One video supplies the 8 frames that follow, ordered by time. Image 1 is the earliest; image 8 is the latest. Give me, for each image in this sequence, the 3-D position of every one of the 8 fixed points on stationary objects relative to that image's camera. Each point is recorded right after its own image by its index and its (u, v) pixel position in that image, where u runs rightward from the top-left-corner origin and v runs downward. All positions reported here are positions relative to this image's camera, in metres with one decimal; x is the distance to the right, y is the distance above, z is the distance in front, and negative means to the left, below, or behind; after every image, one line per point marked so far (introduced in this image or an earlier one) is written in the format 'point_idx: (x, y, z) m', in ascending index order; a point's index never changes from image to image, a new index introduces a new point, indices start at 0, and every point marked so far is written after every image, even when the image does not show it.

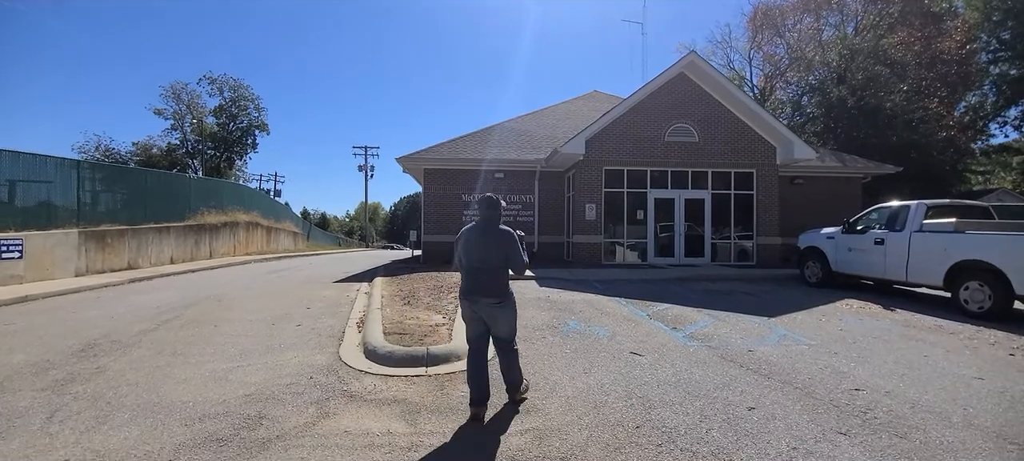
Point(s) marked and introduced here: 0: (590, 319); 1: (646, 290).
0: (+1.1, -1.3, +9.3) m
1: (+2.7, -1.2, +13.3) m
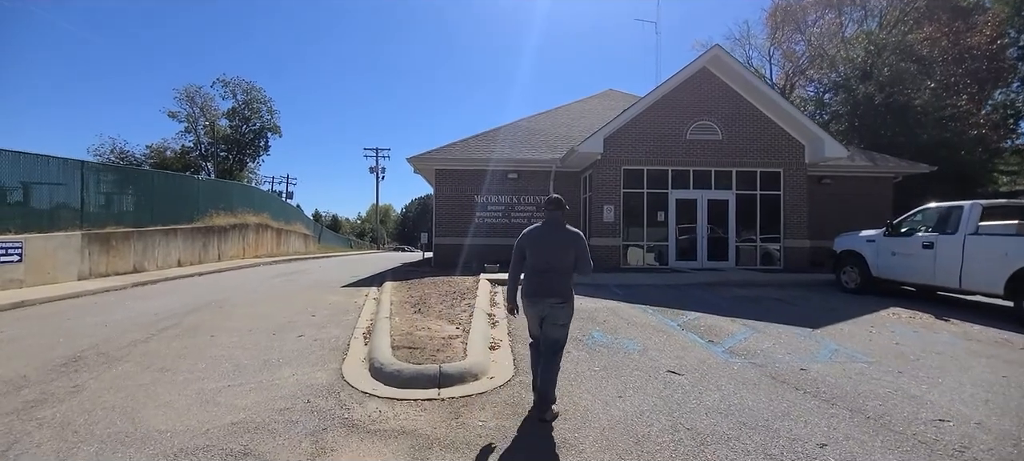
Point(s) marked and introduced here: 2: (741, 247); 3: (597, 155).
0: (+1.4, -1.3, +8.6) m
1: (+3.0, -1.3, +12.5) m
2: (+6.6, -0.5, +18.8) m
3: (+2.4, +2.1, +18.4) m
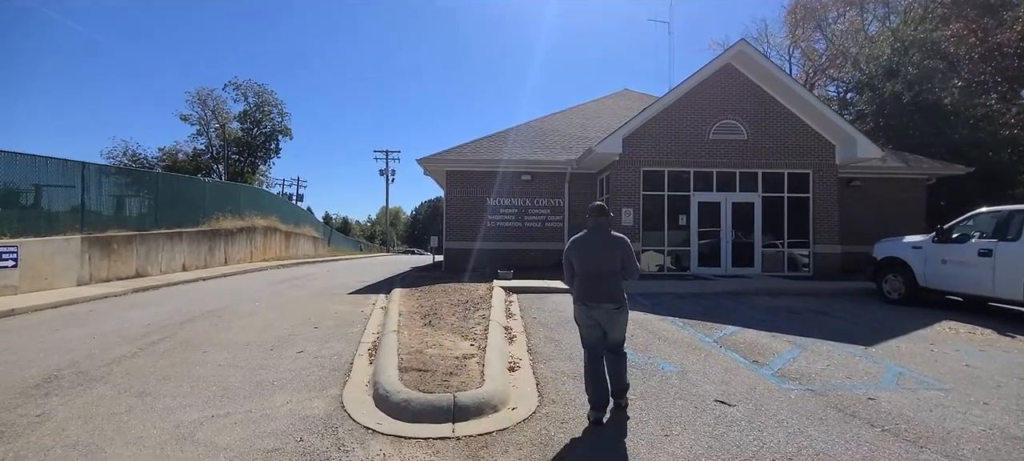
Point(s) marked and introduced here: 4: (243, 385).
0: (+1.6, -1.4, +7.8) m
1: (+3.4, -1.4, +11.7) m
2: (+7.0, -0.6, +17.9) m
3: (+2.8, +2.0, +17.6) m
4: (-2.6, -1.5, +6.3) m
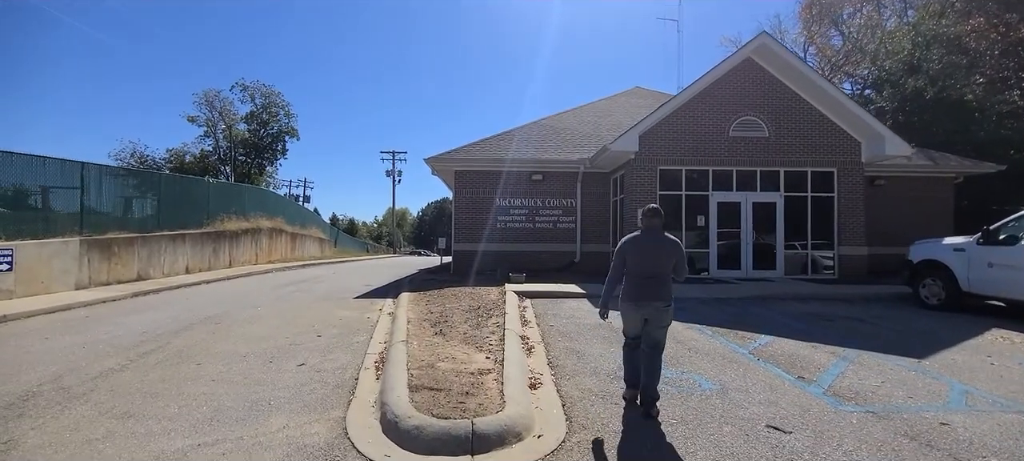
0: (+1.8, -1.4, +7.1) m
1: (+3.6, -1.4, +11.0) m
2: (+7.3, -0.6, +17.2) m
3: (+3.1, +2.0, +16.9) m
4: (-2.4, -1.5, +5.6) m
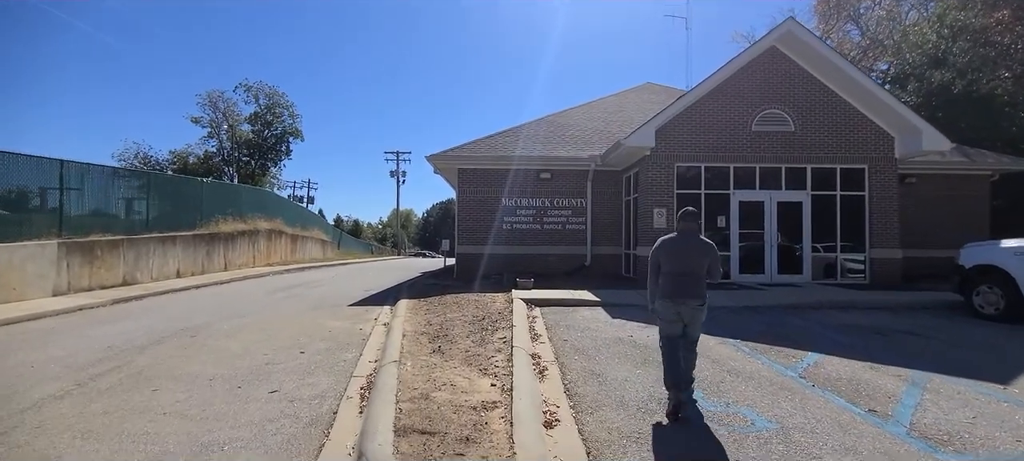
0: (+1.9, -1.4, +6.0) m
1: (+3.7, -1.4, +9.9) m
2: (+7.5, -0.7, +16.0) m
3: (+3.3, +2.0, +15.8) m
4: (-2.3, -1.5, +4.6) m
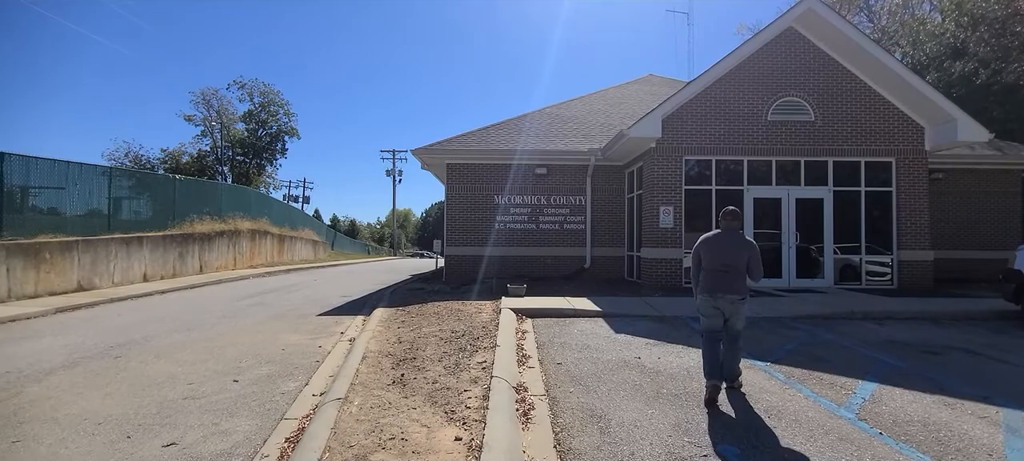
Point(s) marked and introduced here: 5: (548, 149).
0: (+1.7, -1.4, +4.5) m
1: (+3.5, -1.4, +8.4) m
2: (+7.3, -0.7, +14.5) m
3: (+3.1, +2.0, +14.3) m
4: (-2.5, -1.5, +3.1) m
5: (+1.0, +2.2, +17.6) m
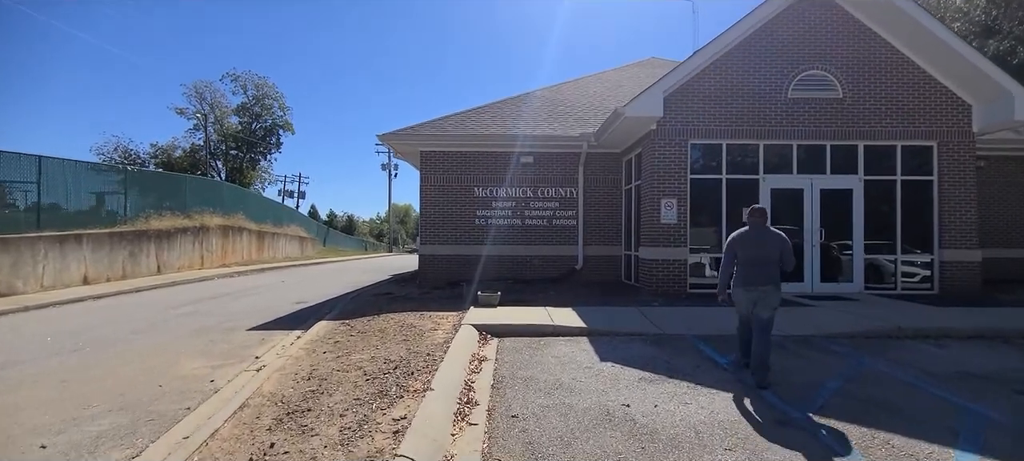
0: (+1.2, -1.4, +2.4) m
1: (+3.0, -1.4, +6.3) m
2: (+6.8, -0.6, +12.4) m
3: (+2.6, +2.0, +12.2) m
4: (-3.0, -1.6, +1.0) m
5: (+0.5, +2.3, +15.5) m
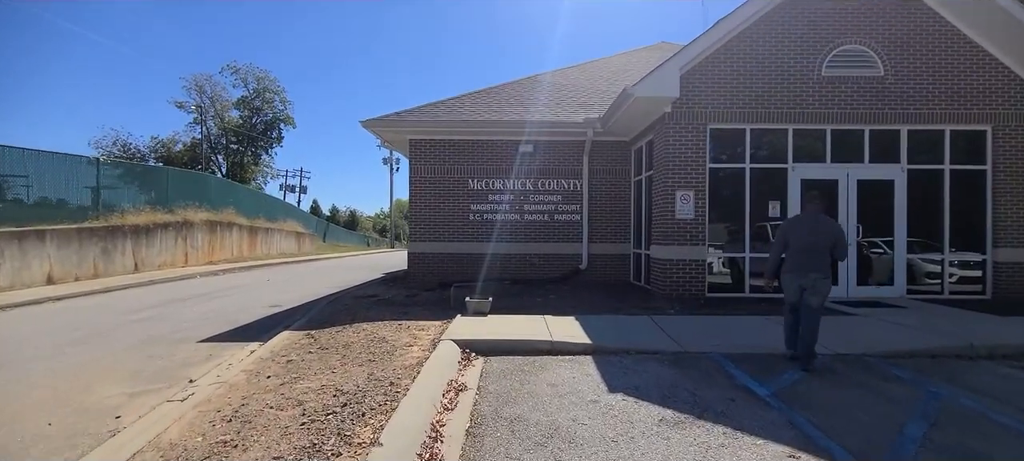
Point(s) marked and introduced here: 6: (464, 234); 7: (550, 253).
0: (+1.1, -1.4, +1.0) m
1: (+2.9, -1.4, +4.9) m
2: (+6.8, -0.5, +11.0) m
3: (+2.5, +2.1, +10.8) m
4: (-3.2, -1.6, -0.3) m
5: (+0.5, +2.4, +14.1) m
6: (-1.1, -0.1, +14.5) m
7: (+0.9, -0.5, +14.5) m
